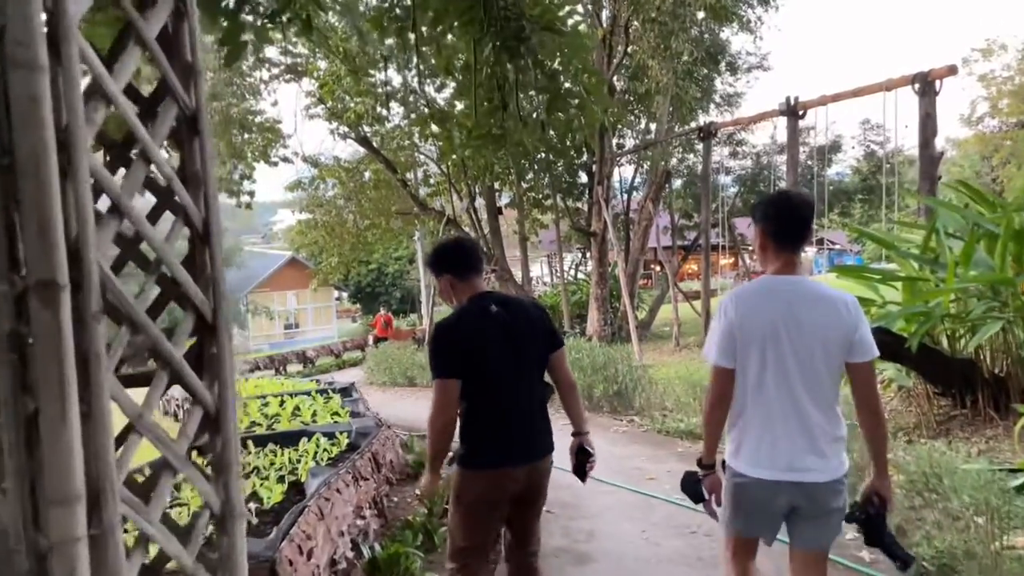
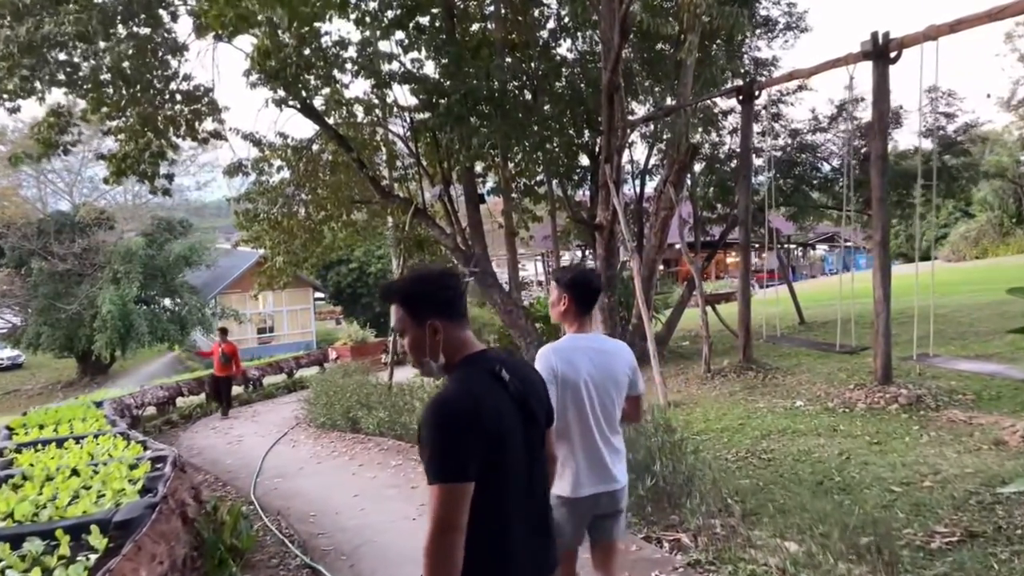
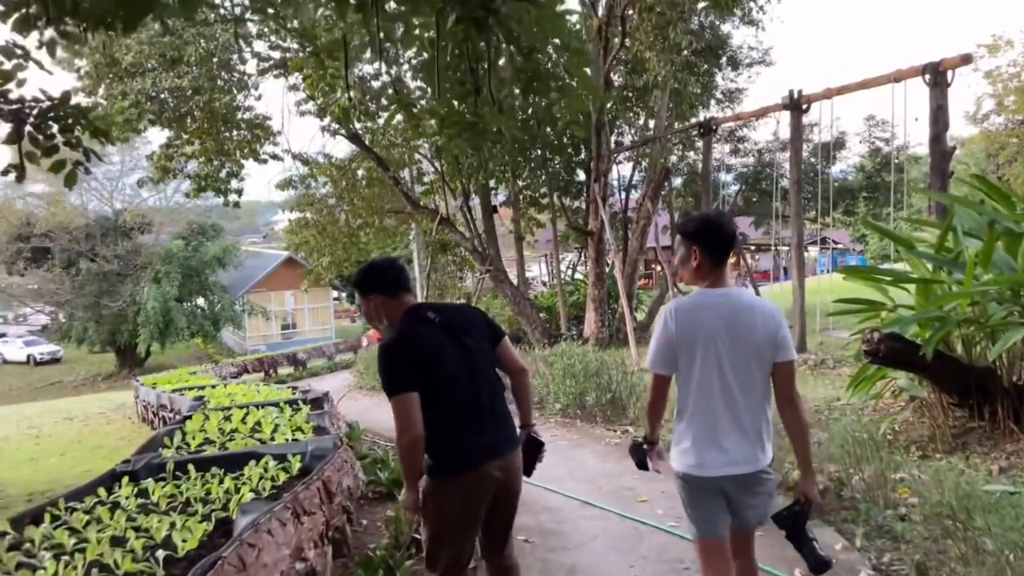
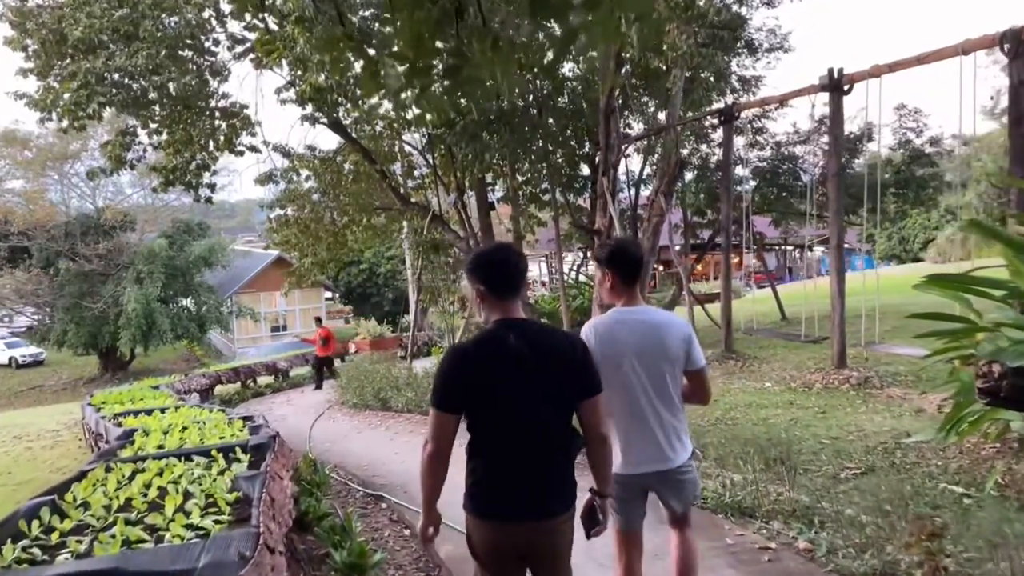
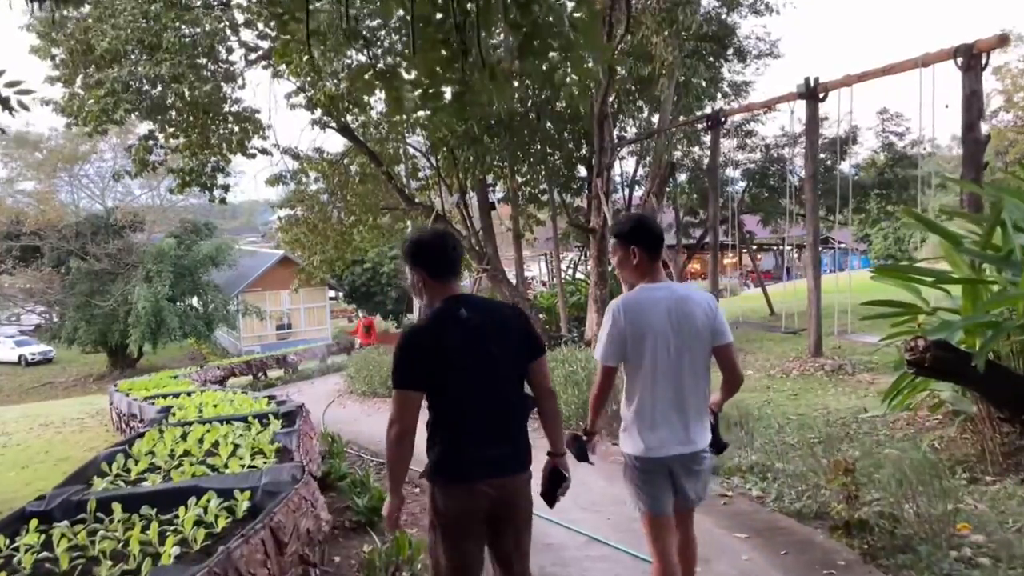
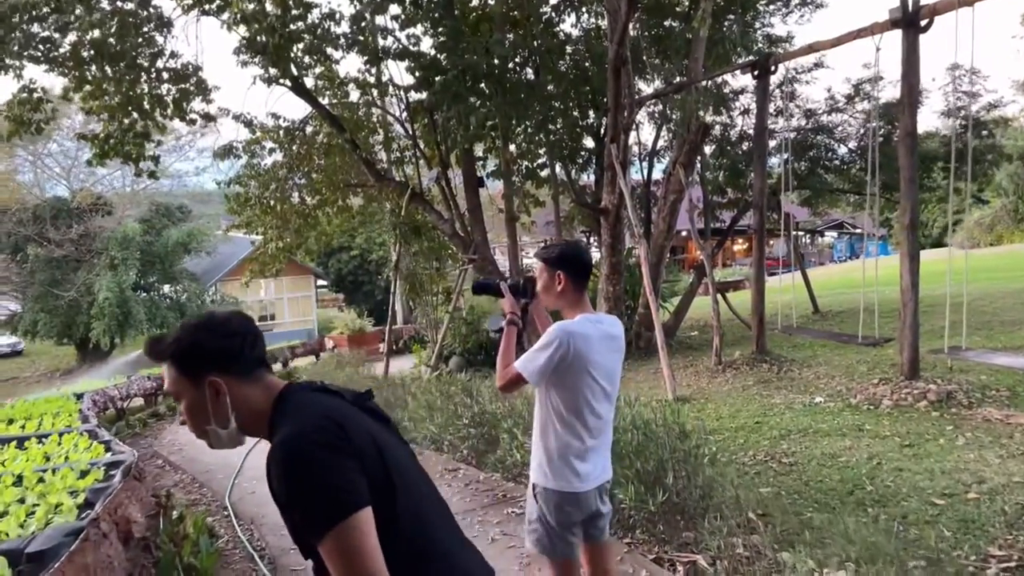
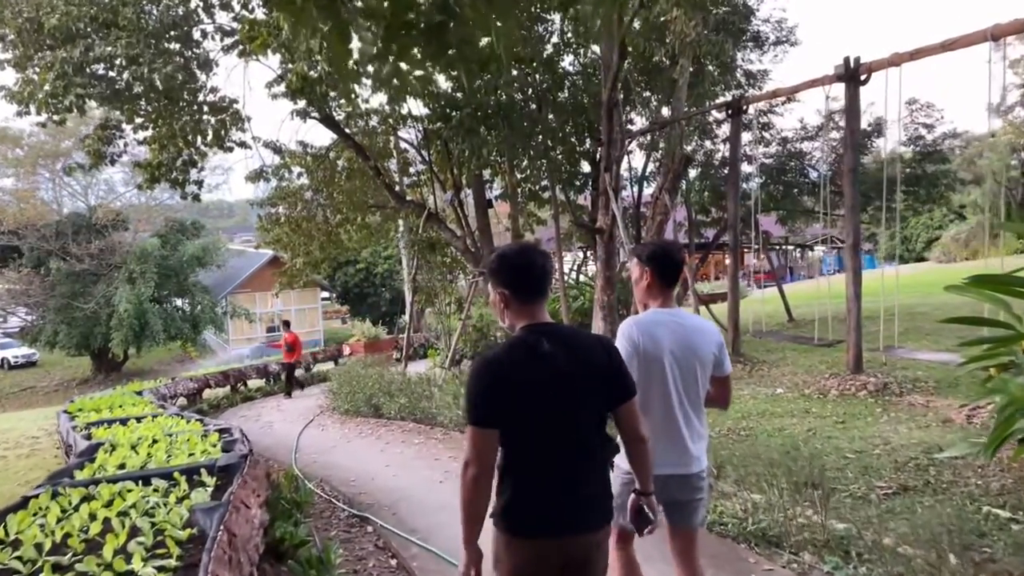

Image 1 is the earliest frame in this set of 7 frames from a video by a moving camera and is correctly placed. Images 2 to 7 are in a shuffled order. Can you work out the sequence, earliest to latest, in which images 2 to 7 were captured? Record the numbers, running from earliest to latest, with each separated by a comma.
3, 5, 4, 7, 2, 6
